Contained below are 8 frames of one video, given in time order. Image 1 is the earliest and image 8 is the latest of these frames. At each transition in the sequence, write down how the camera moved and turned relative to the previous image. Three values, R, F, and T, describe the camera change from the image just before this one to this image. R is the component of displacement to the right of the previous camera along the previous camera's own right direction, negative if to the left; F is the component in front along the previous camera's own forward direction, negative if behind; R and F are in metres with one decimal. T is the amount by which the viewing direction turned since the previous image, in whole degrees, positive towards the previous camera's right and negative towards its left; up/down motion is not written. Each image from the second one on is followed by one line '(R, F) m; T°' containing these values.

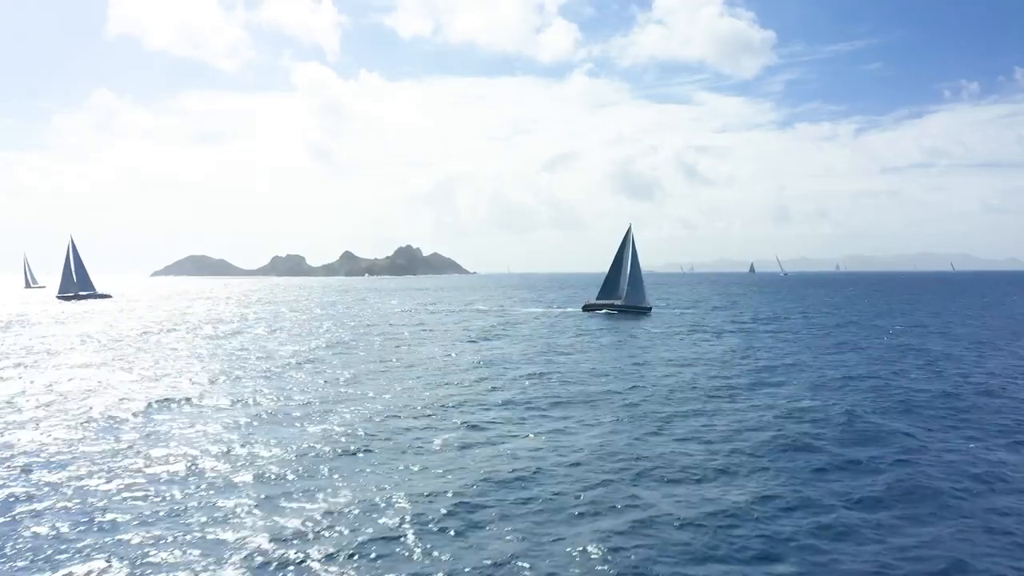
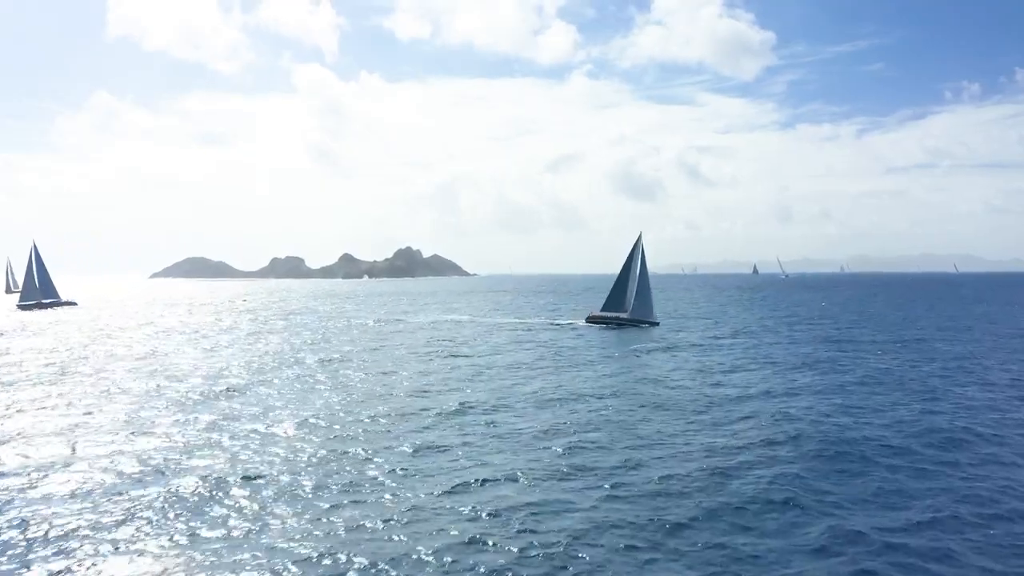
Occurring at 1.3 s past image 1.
(+0.6, +1.0) m; 0°
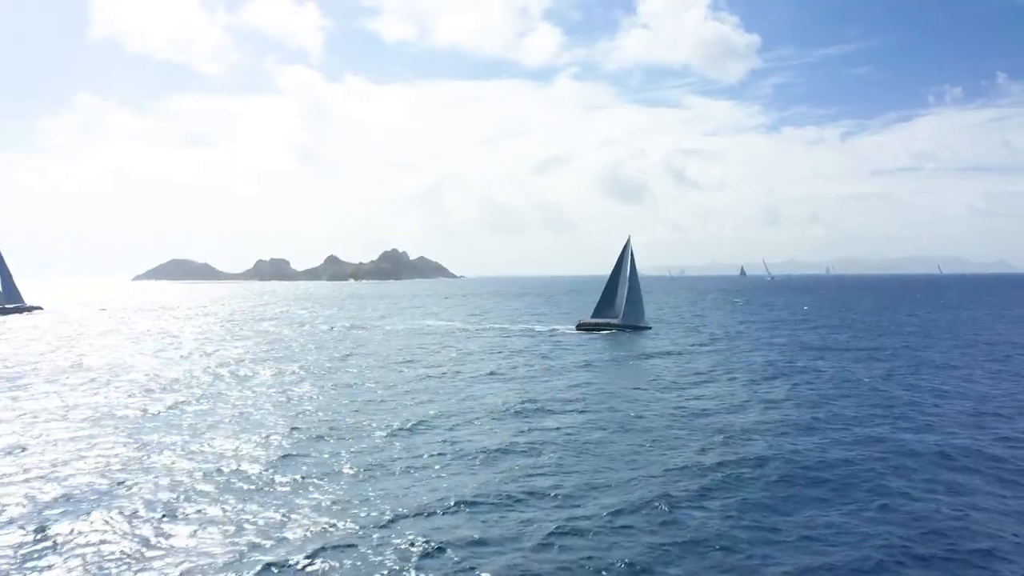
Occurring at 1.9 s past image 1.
(+0.3, +0.5) m; +1°
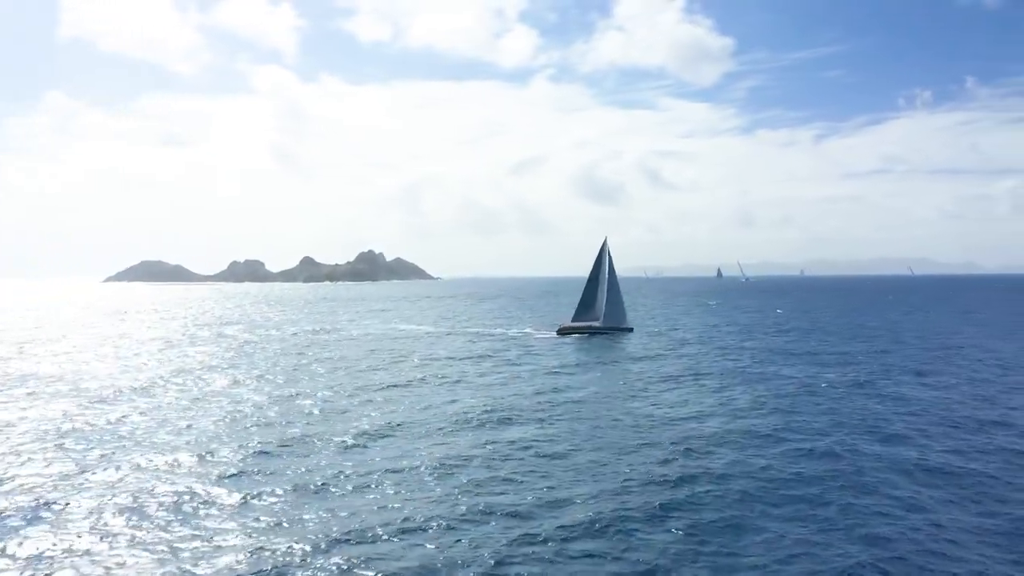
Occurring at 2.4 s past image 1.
(+0.1, +0.4) m; +2°
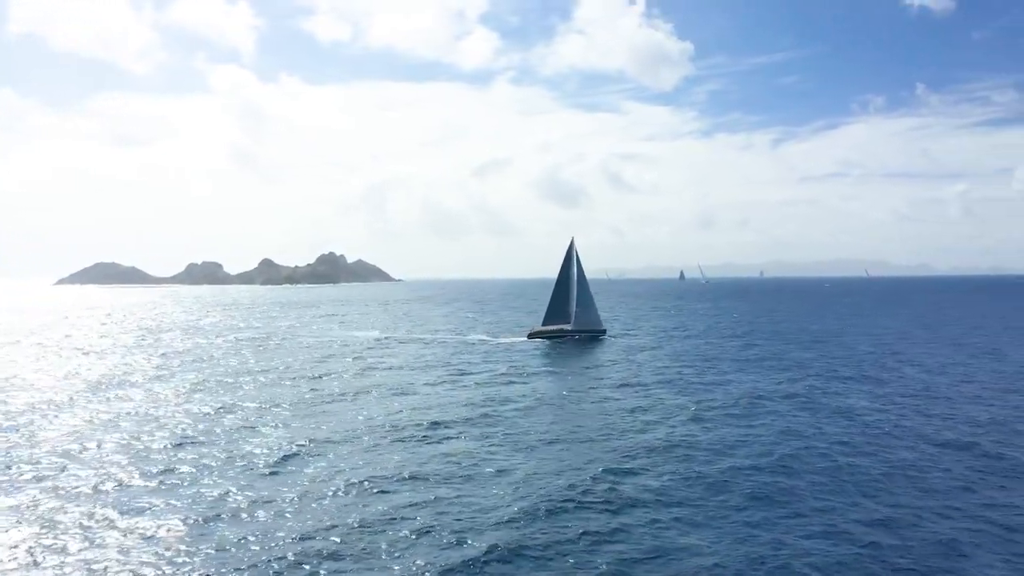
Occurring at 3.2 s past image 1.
(-0.2, +1.0) m; +3°
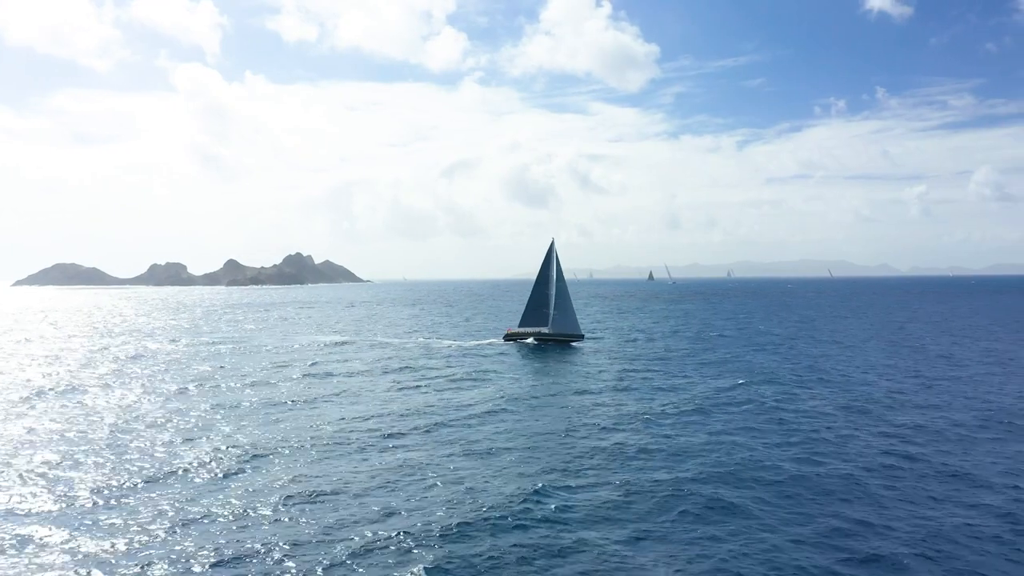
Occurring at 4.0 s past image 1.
(-0.3, +0.9) m; +2°
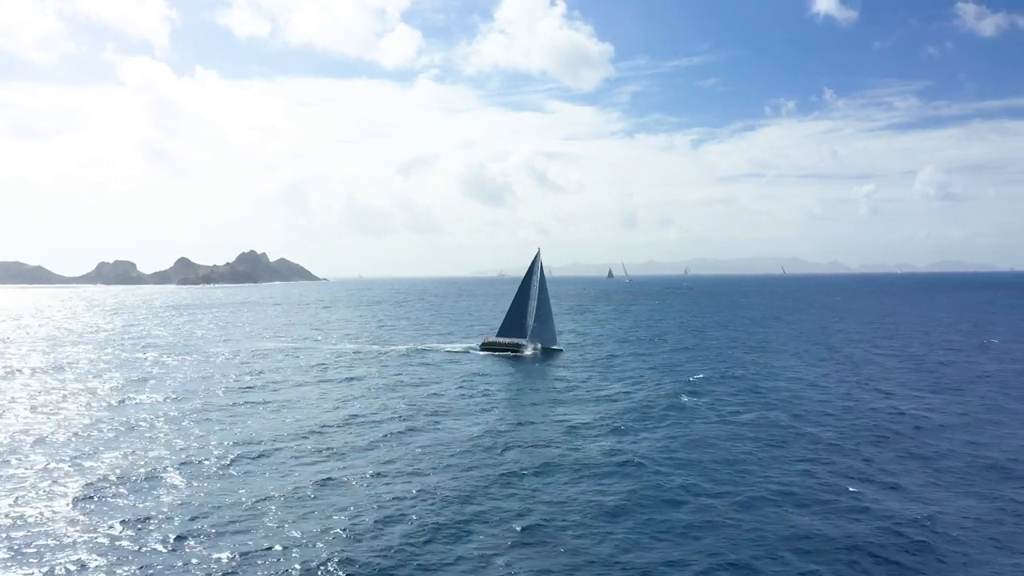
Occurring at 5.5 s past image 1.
(-0.5, +1.3) m; +3°
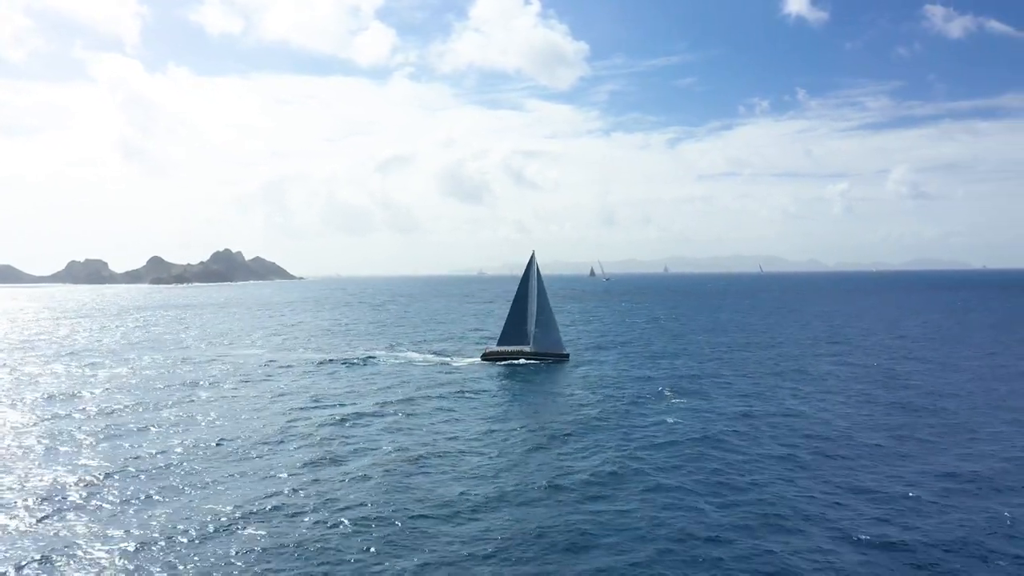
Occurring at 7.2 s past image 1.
(-0.7, +2.6) m; +2°
